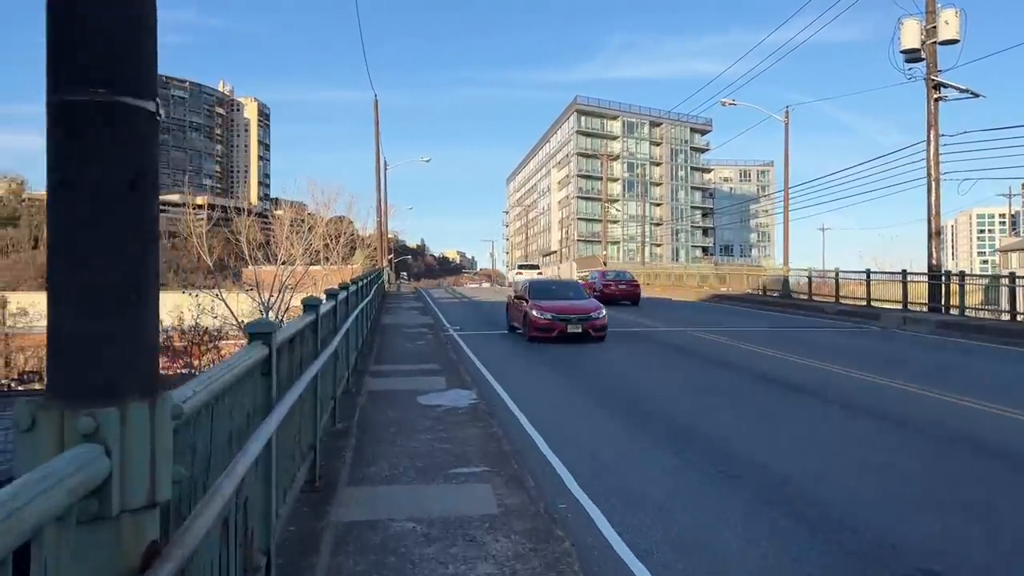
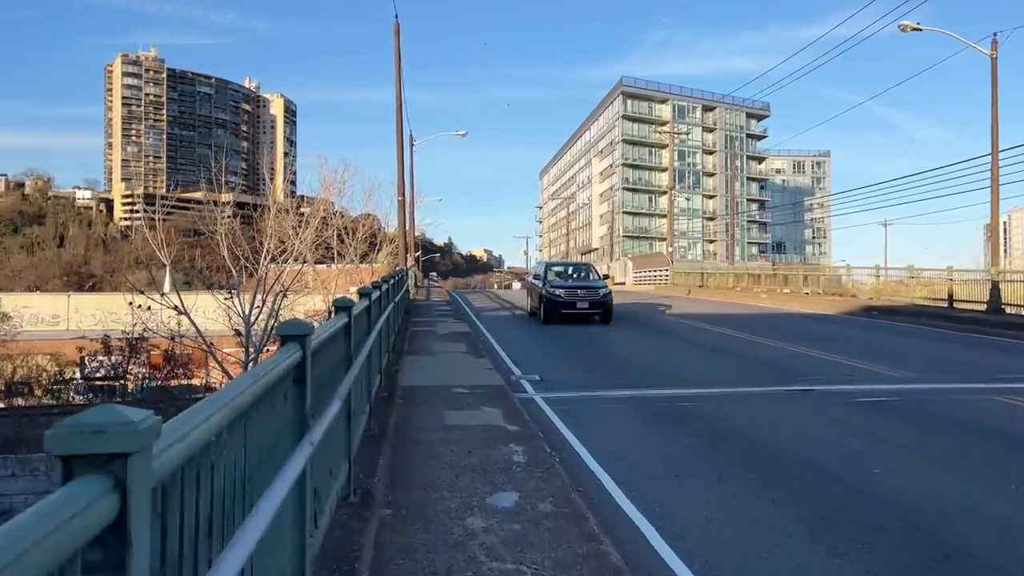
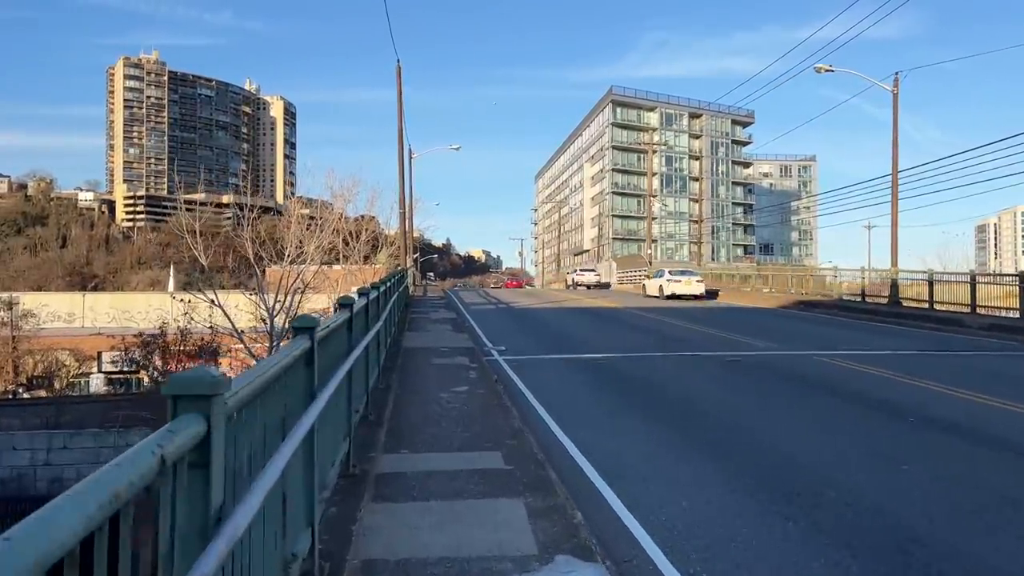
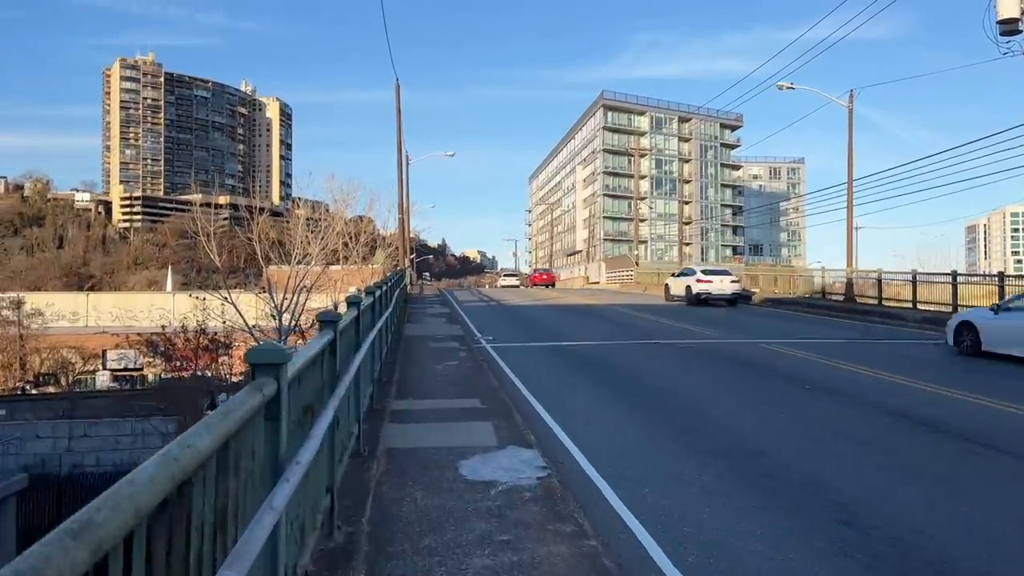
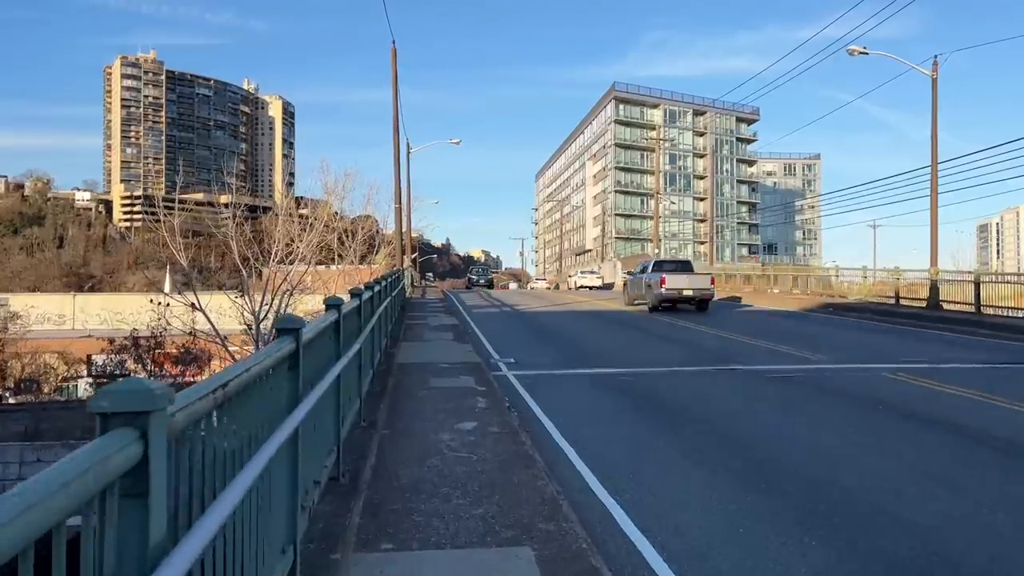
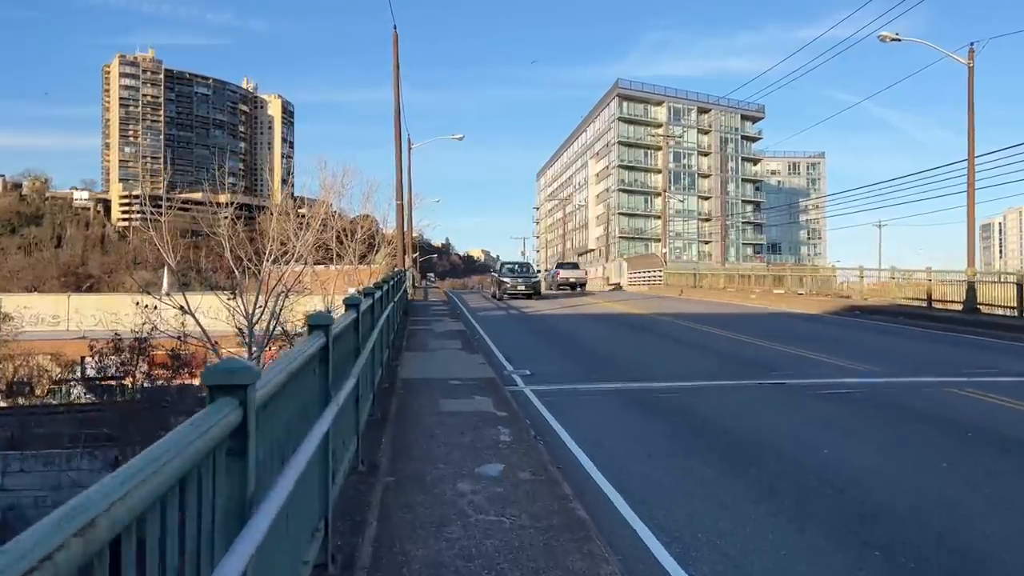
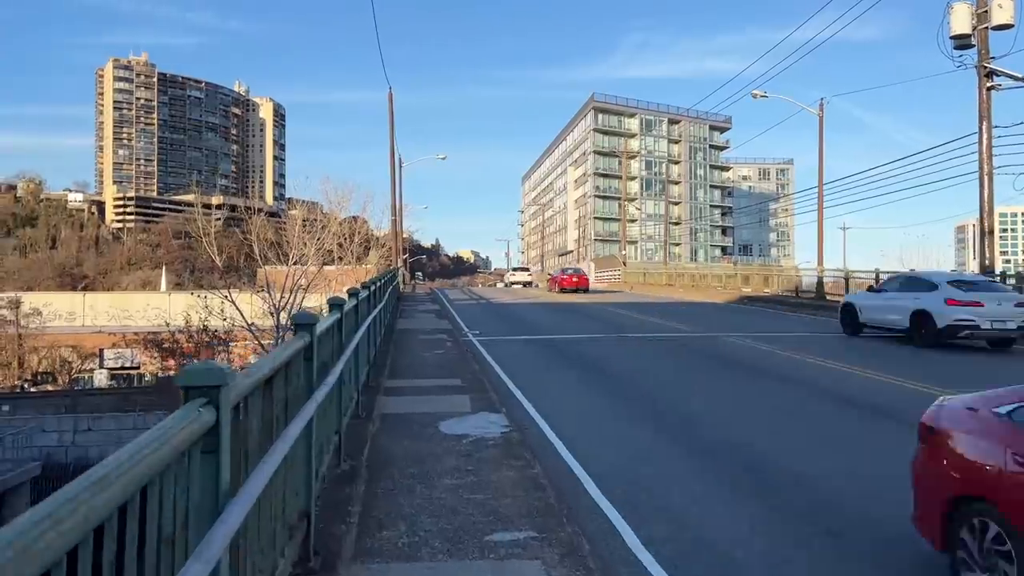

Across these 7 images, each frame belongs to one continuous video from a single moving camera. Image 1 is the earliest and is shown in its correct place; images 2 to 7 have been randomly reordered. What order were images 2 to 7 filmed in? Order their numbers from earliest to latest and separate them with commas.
7, 4, 3, 5, 6, 2
